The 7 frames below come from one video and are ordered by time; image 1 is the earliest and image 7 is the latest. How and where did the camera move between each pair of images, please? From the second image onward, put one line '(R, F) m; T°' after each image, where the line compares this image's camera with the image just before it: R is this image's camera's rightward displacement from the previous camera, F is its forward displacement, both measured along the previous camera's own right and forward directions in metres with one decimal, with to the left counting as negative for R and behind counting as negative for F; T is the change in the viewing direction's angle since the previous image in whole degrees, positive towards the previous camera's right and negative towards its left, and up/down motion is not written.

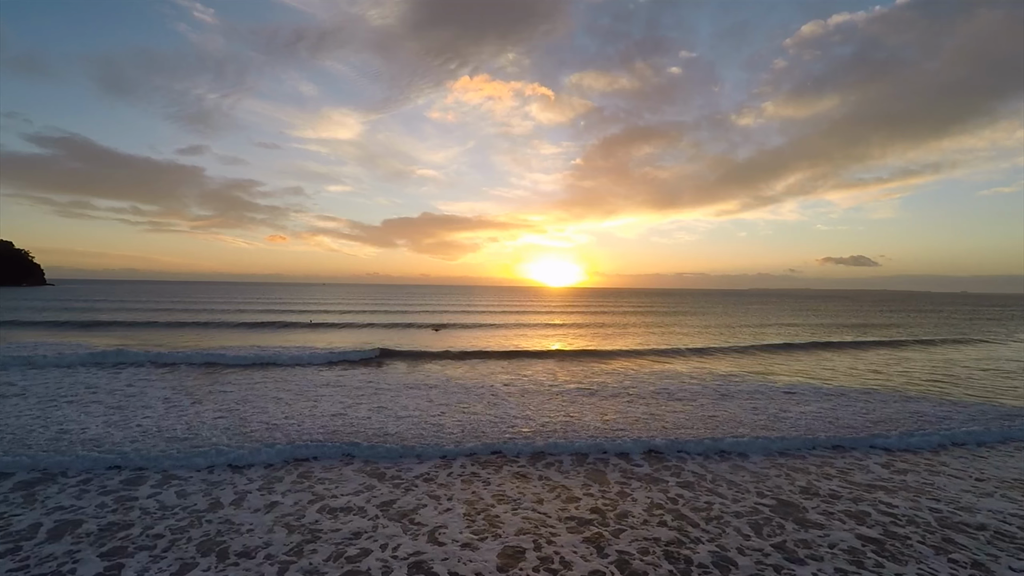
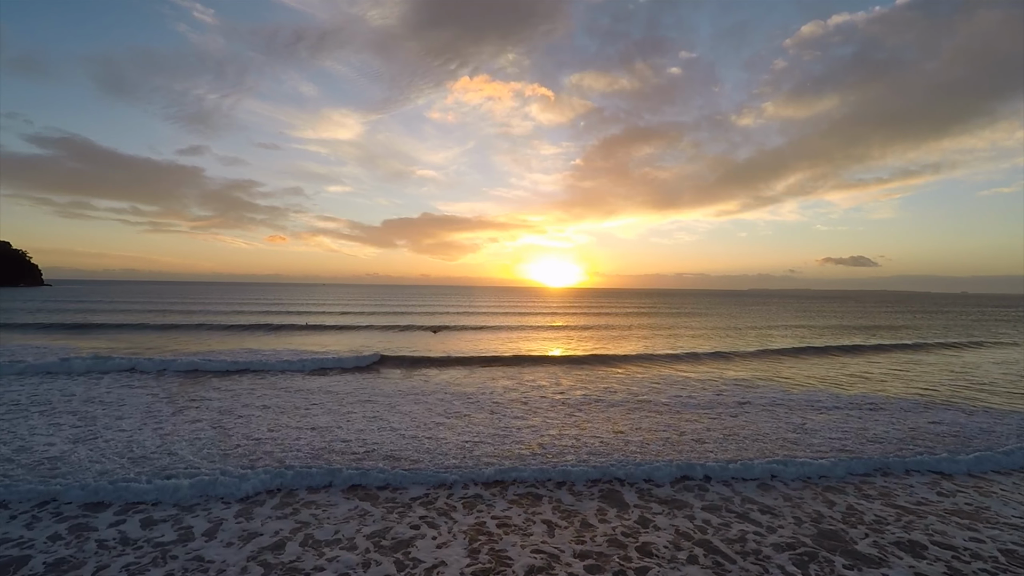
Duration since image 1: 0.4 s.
(+0.6, -6.9) m; 0°
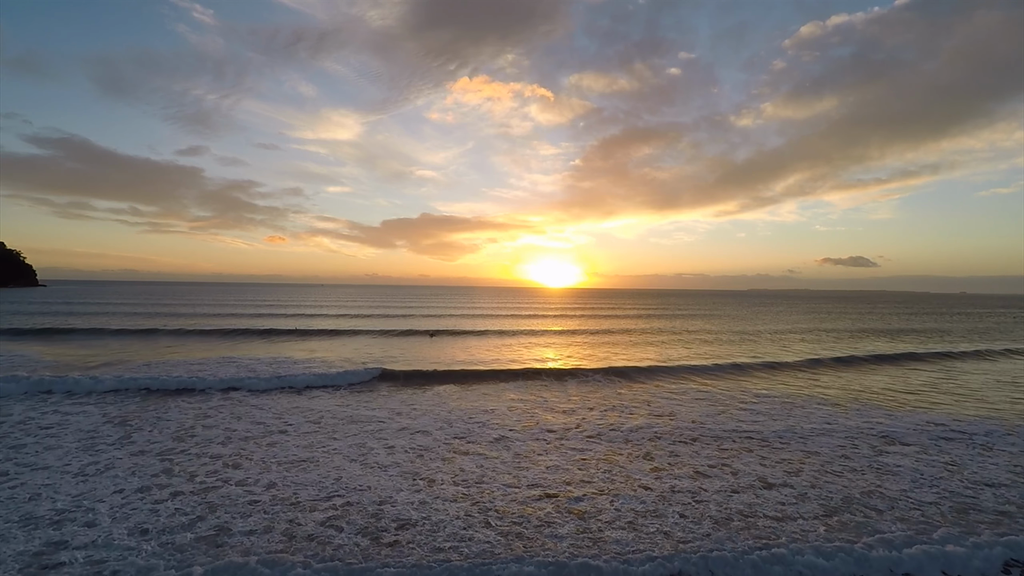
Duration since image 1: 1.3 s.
(-0.2, +1.7) m; 0°
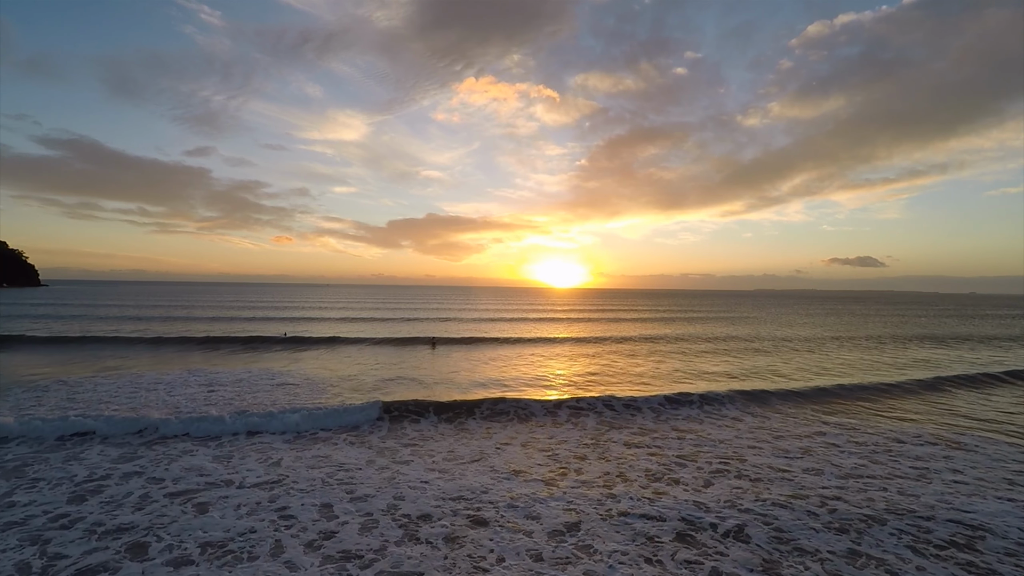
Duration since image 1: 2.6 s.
(-0.3, +2.6) m; -1°
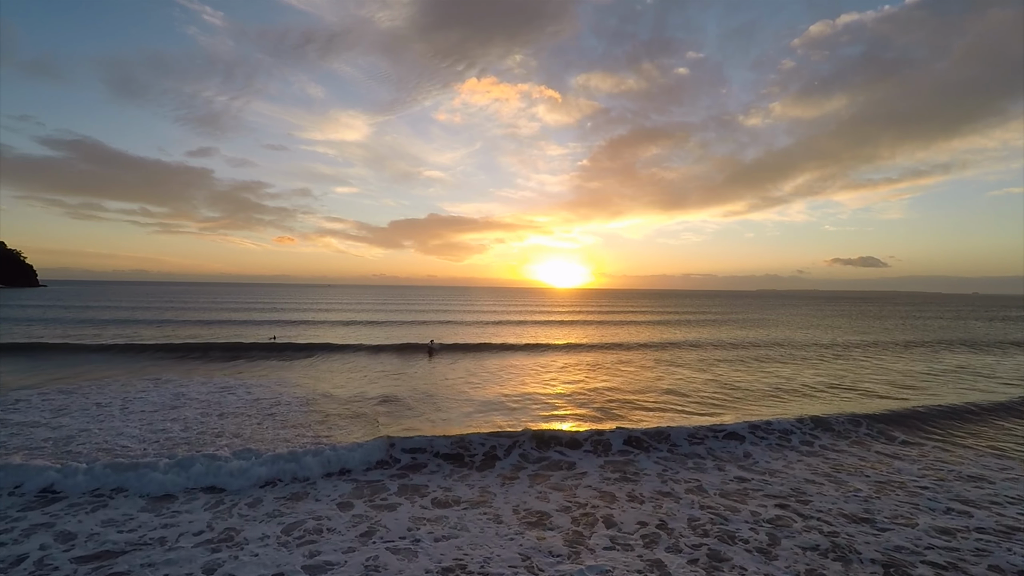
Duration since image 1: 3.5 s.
(-0.2, +1.7) m; 0°
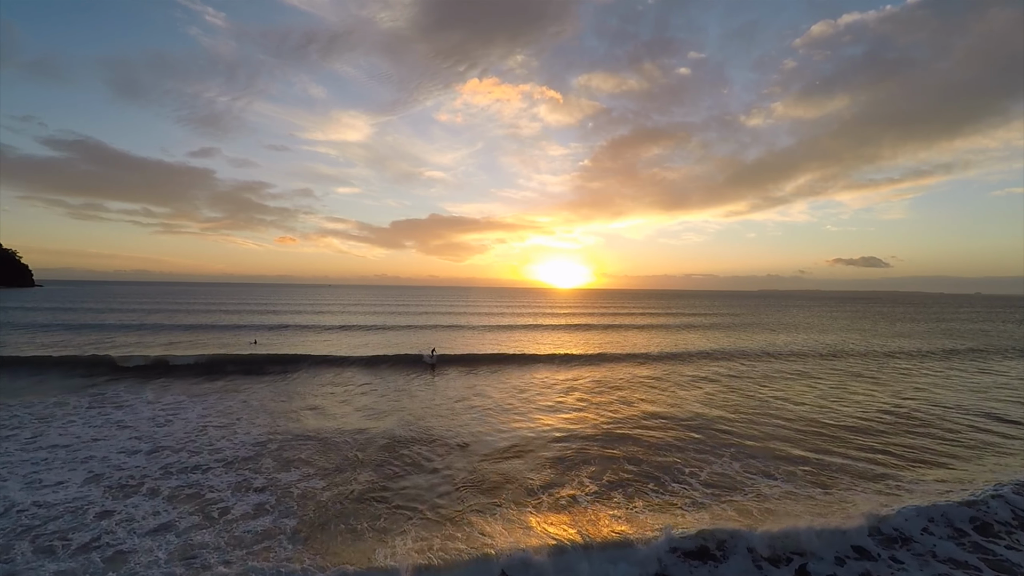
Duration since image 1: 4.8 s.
(-0.3, +2.4) m; 0°
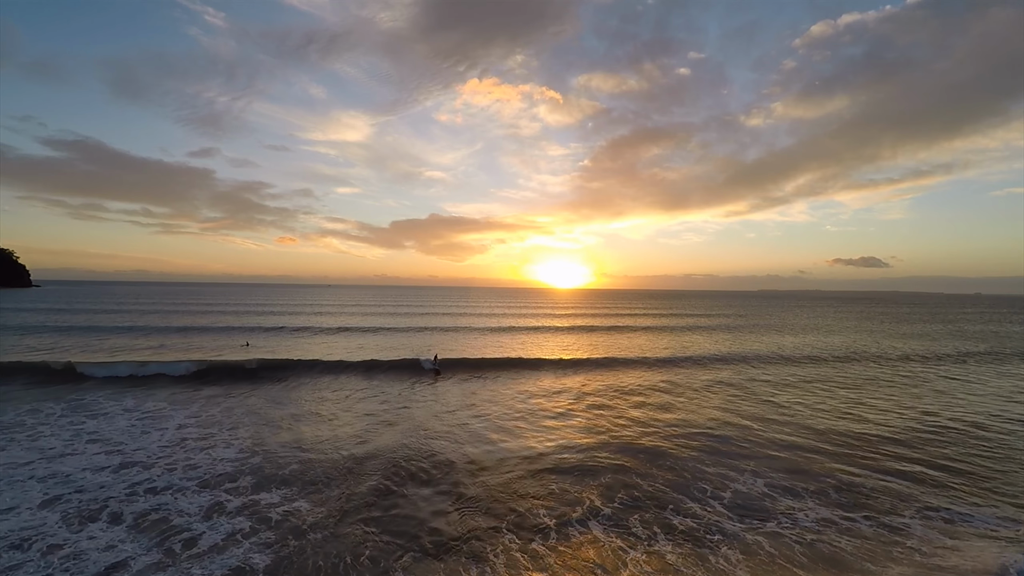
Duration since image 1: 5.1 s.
(-1.6, -1.4) m; 0°
